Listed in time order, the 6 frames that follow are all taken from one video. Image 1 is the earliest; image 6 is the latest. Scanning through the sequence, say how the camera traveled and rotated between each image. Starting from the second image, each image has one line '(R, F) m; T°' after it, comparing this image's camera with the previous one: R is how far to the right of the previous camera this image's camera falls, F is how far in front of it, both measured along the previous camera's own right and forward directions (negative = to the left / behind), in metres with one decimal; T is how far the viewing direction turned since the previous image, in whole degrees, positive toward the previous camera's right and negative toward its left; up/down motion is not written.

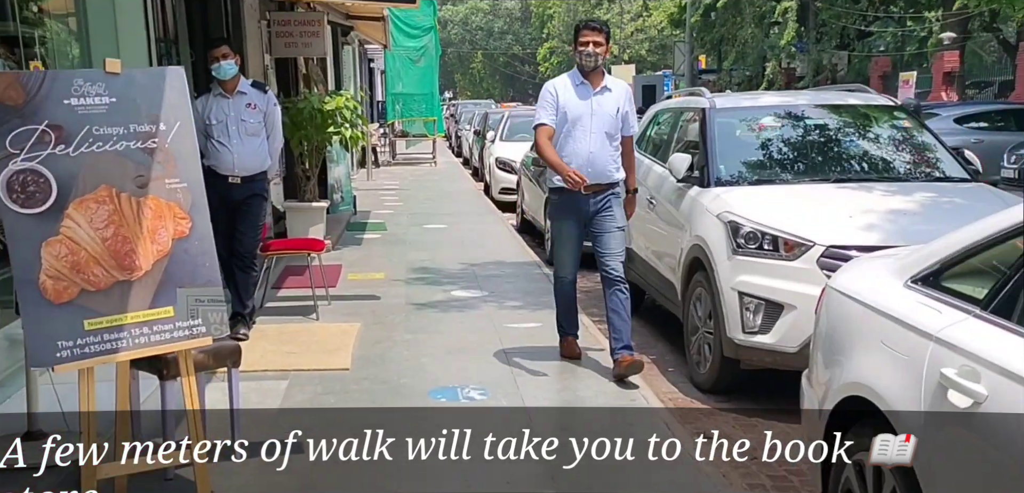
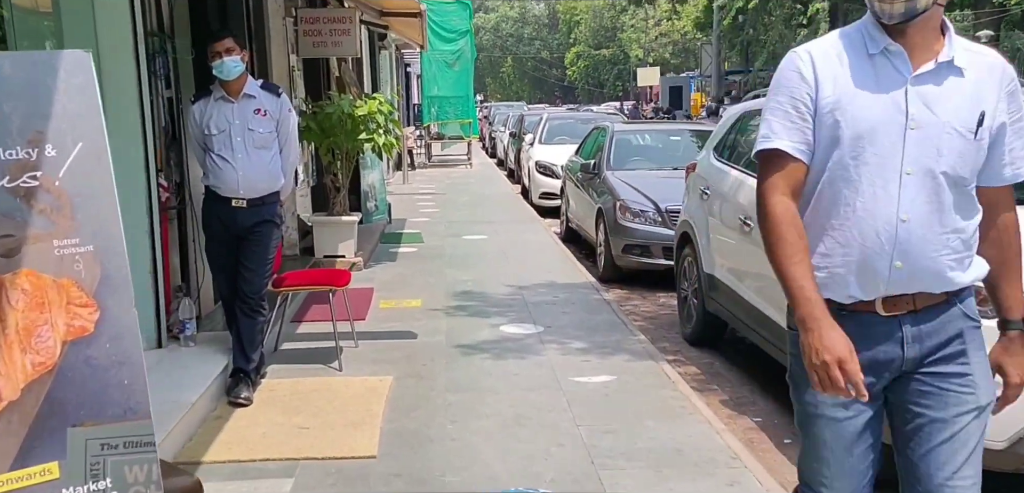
(-0.2, +1.2) m; -2°
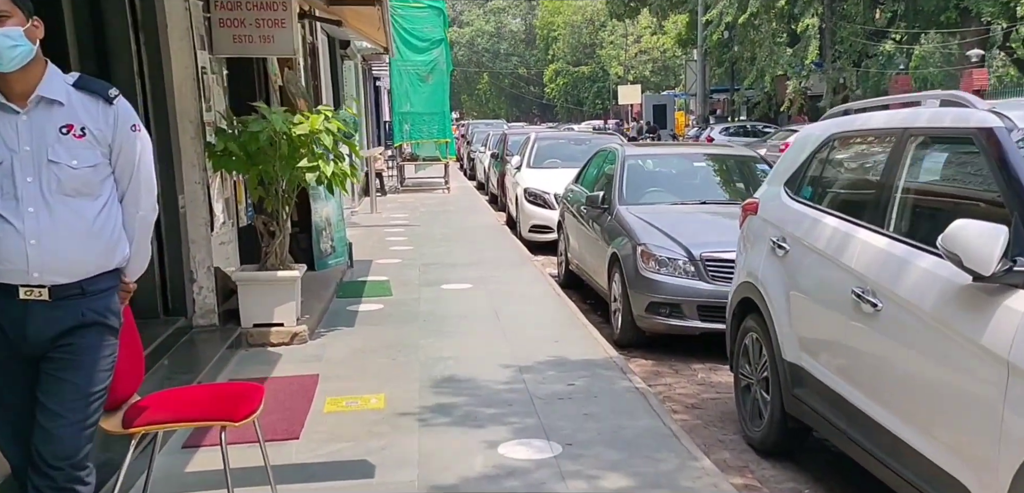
(-0.1, +2.2) m; +1°
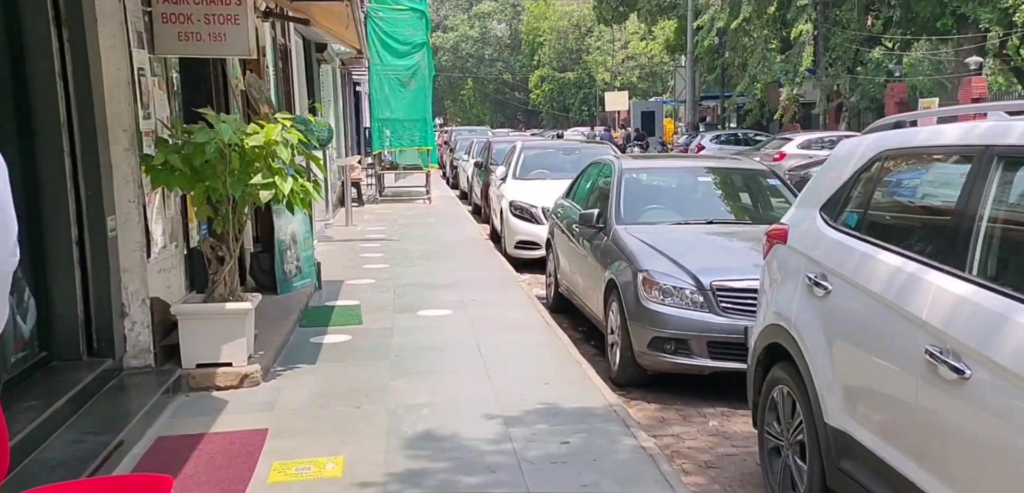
(0.0, +0.9) m; +1°
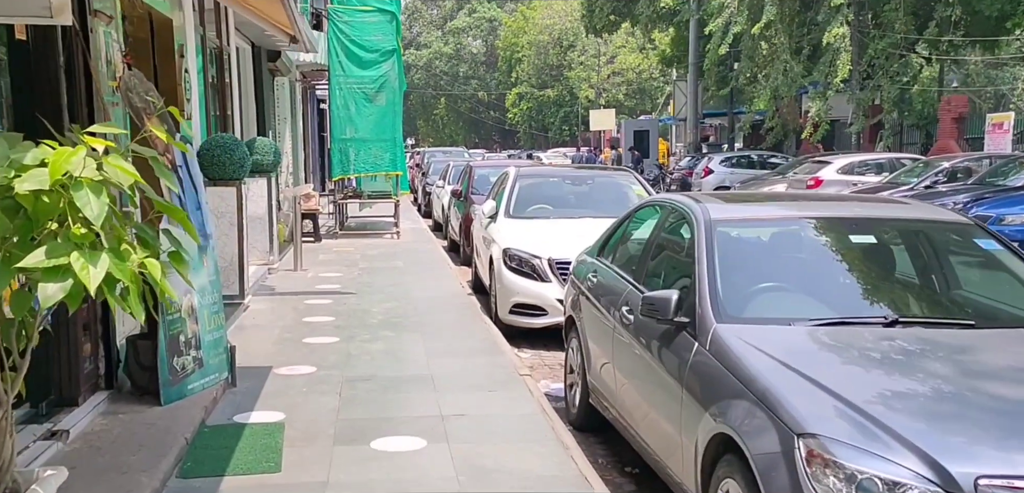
(-0.2, +3.0) m; +2°
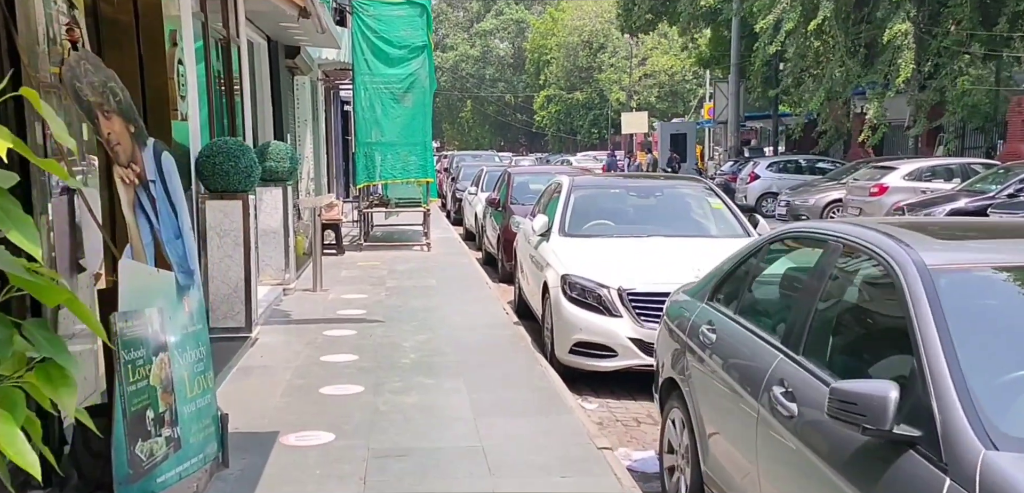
(-0.3, +1.6) m; -1°
